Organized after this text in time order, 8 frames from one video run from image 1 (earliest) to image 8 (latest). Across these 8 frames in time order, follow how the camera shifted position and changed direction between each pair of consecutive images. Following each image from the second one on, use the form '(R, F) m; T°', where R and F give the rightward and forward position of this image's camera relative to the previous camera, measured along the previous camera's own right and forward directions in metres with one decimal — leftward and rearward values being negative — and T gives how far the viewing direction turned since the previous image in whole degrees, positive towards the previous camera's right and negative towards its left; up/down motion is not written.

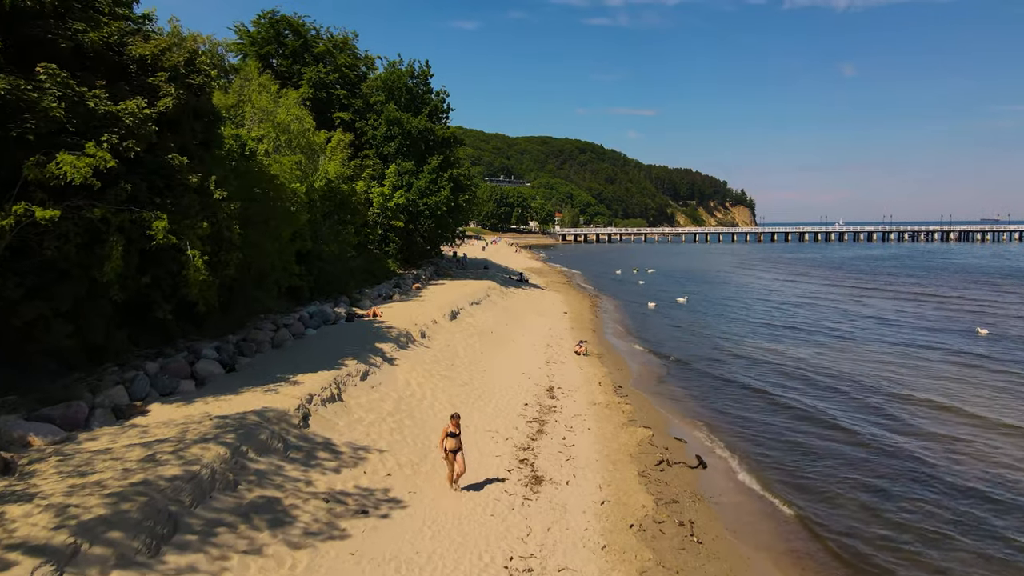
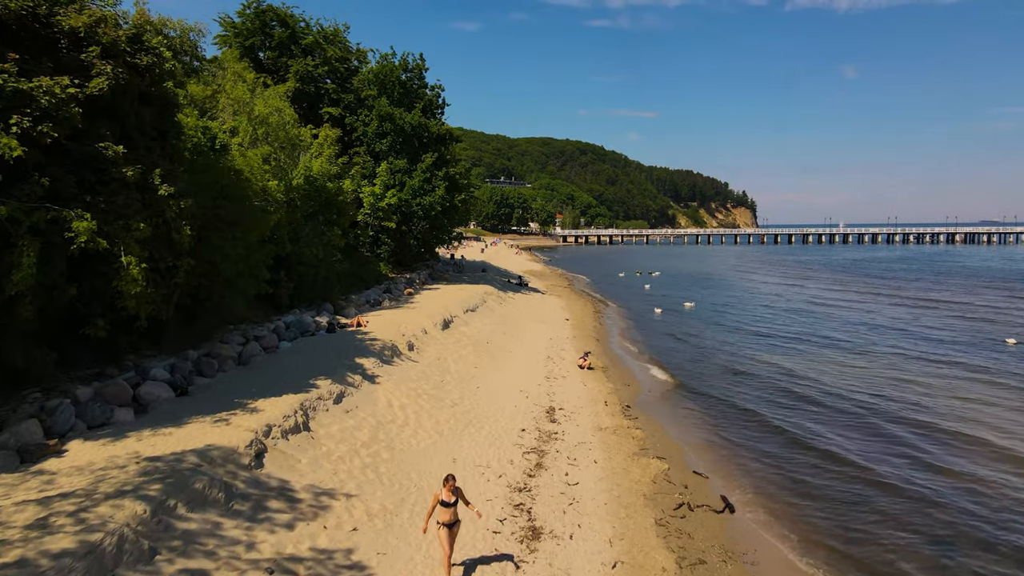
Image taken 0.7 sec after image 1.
(+0.1, +1.7) m; 0°
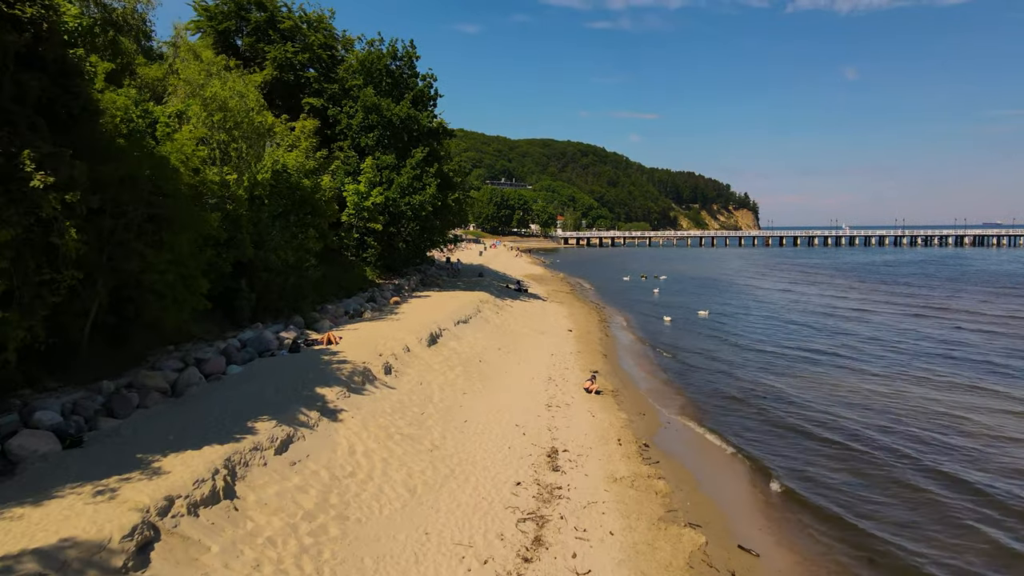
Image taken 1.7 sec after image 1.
(+0.2, +2.6) m; 0°
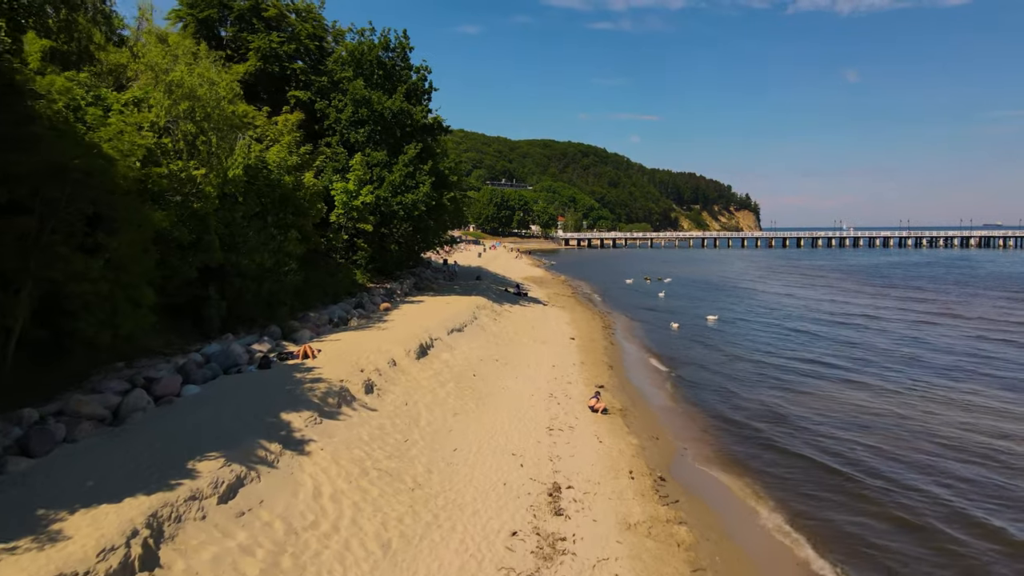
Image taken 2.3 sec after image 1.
(+0.1, +1.6) m; 0°
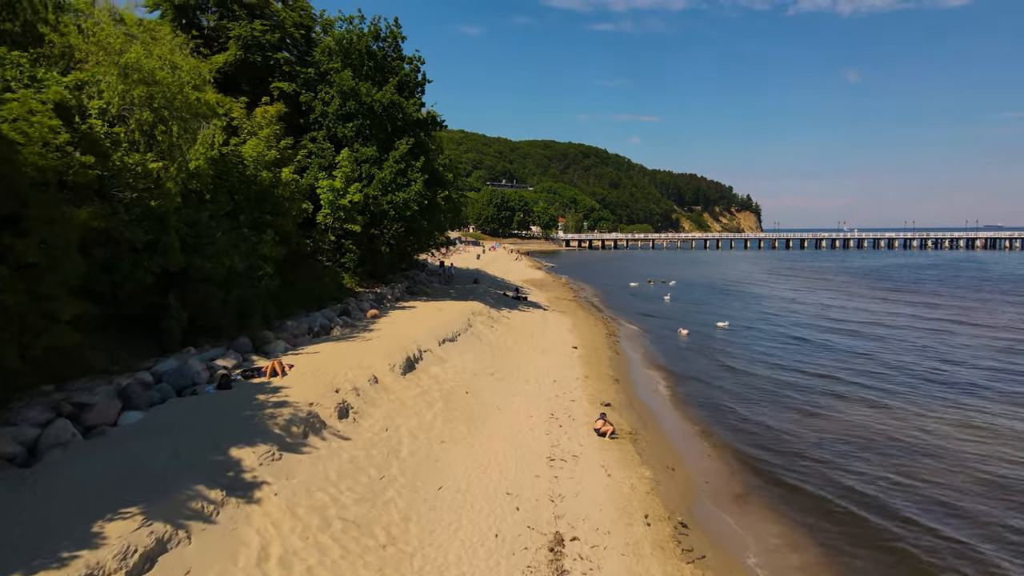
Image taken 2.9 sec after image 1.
(+0.1, +1.7) m; 0°
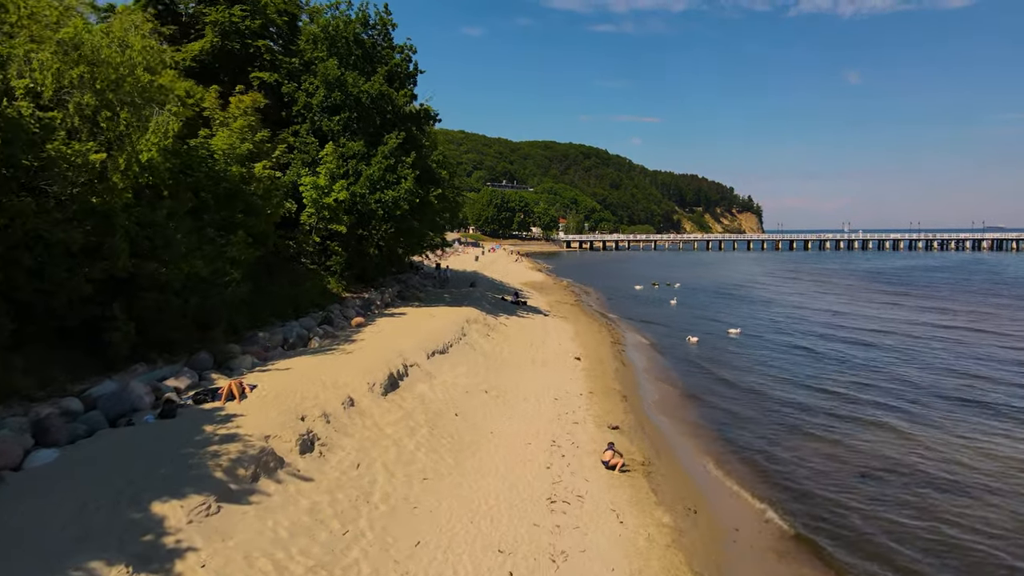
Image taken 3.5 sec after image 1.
(+0.1, +1.7) m; 0°
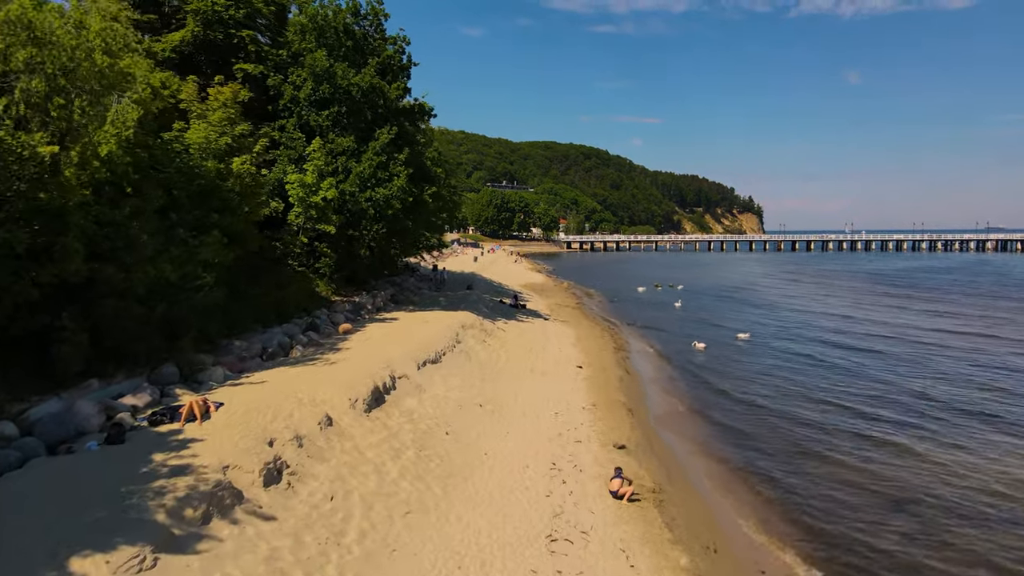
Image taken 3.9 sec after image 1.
(+0.1, +1.2) m; 0°
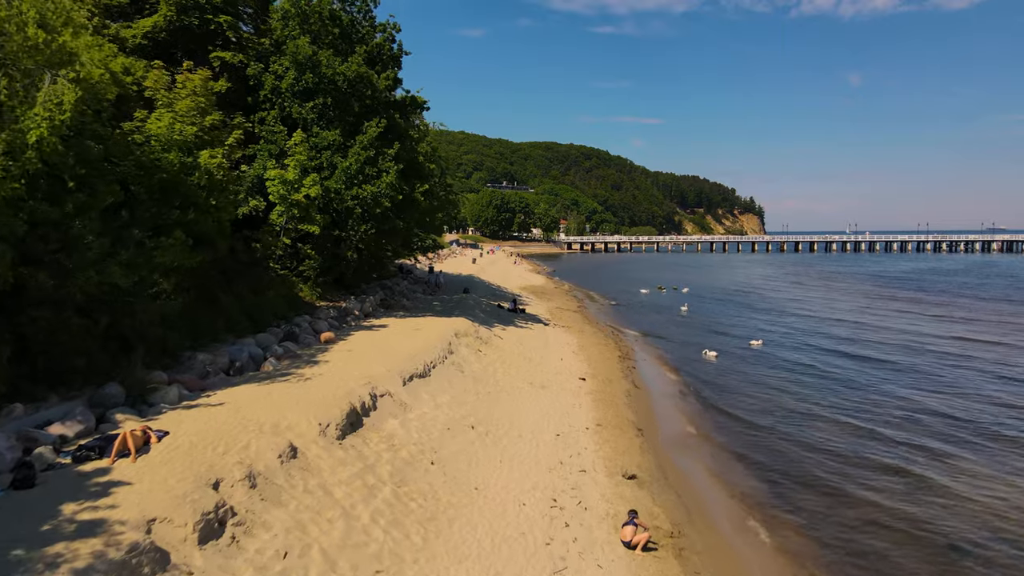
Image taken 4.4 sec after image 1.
(+0.1, +1.5) m; 0°
